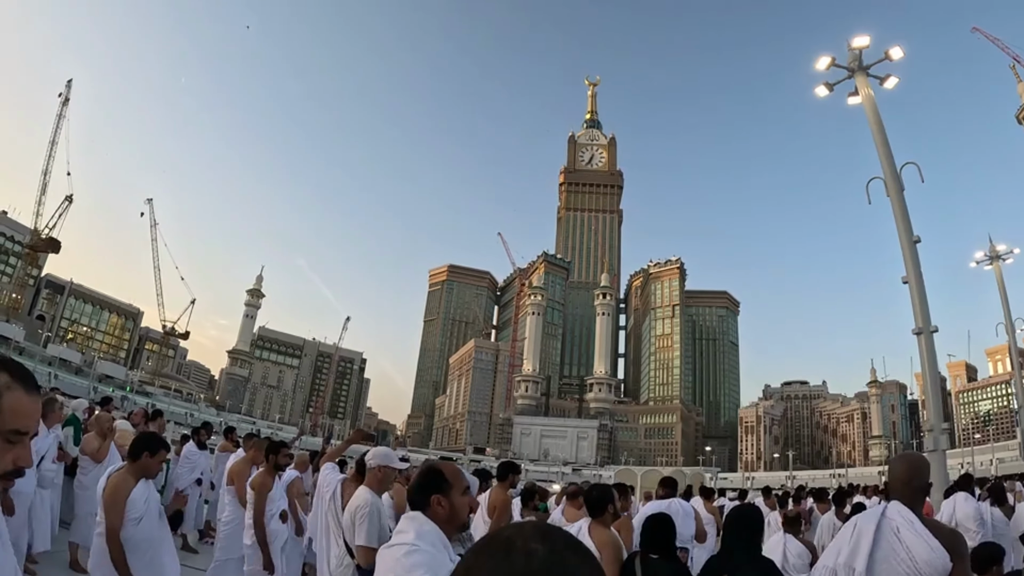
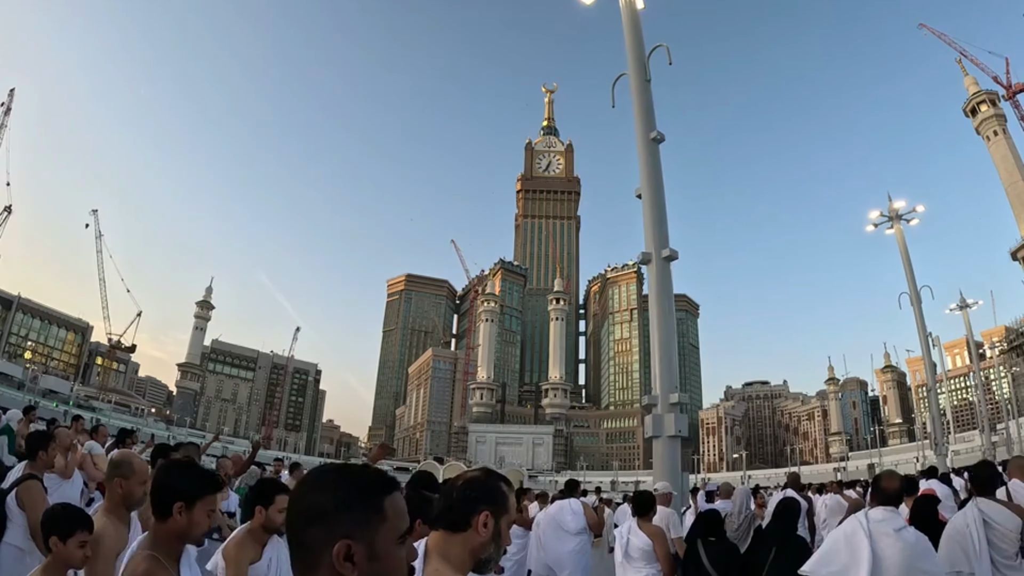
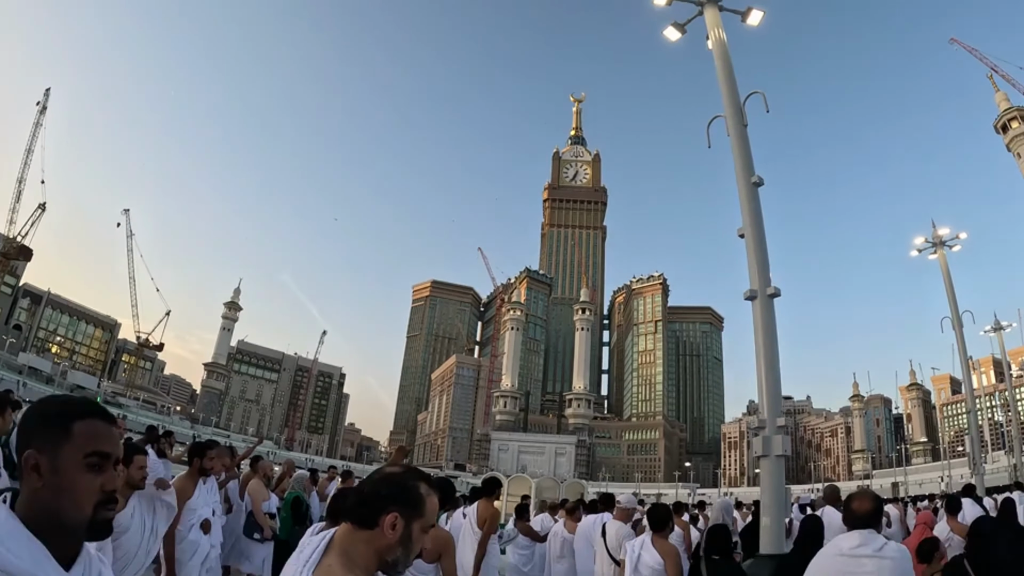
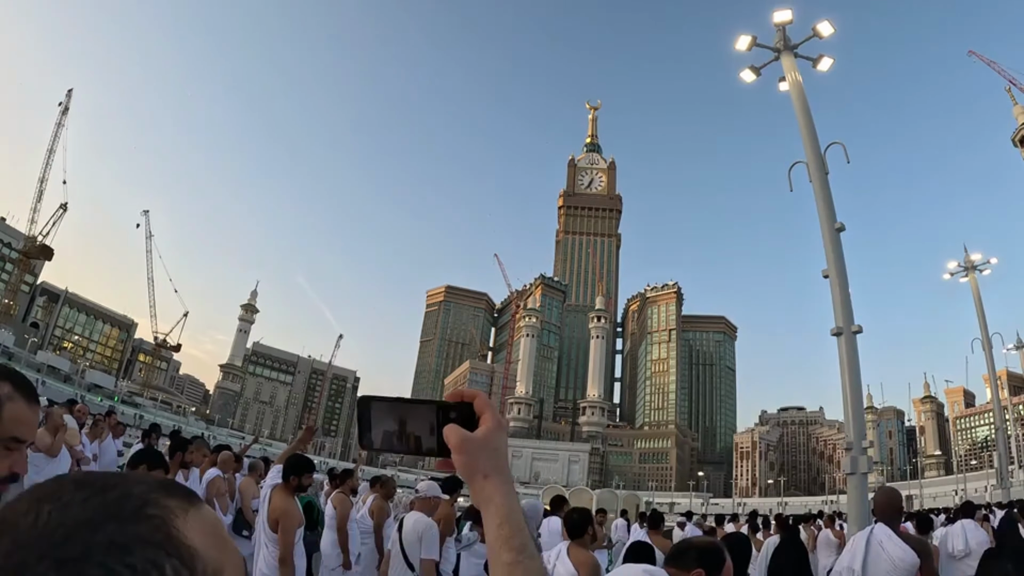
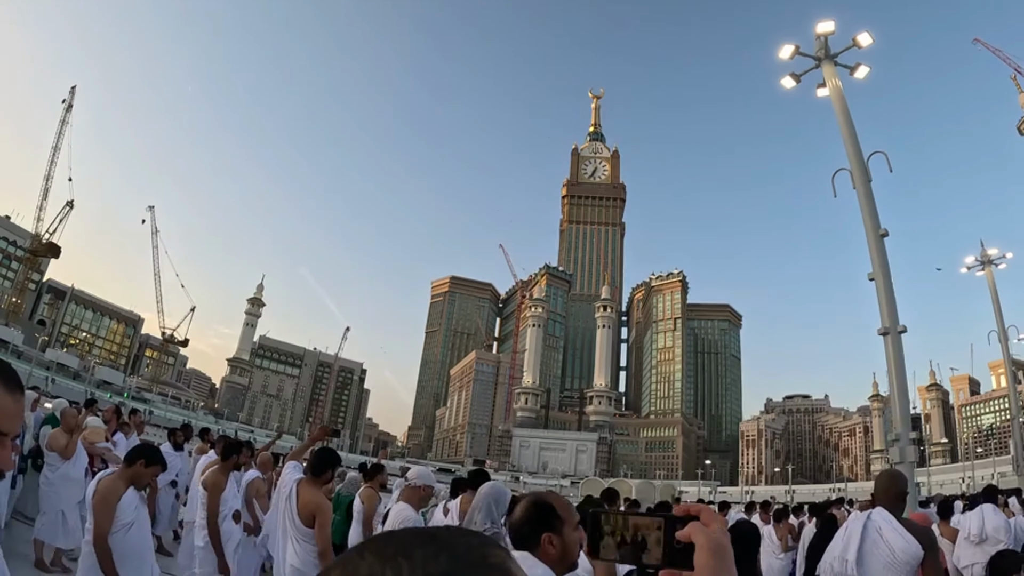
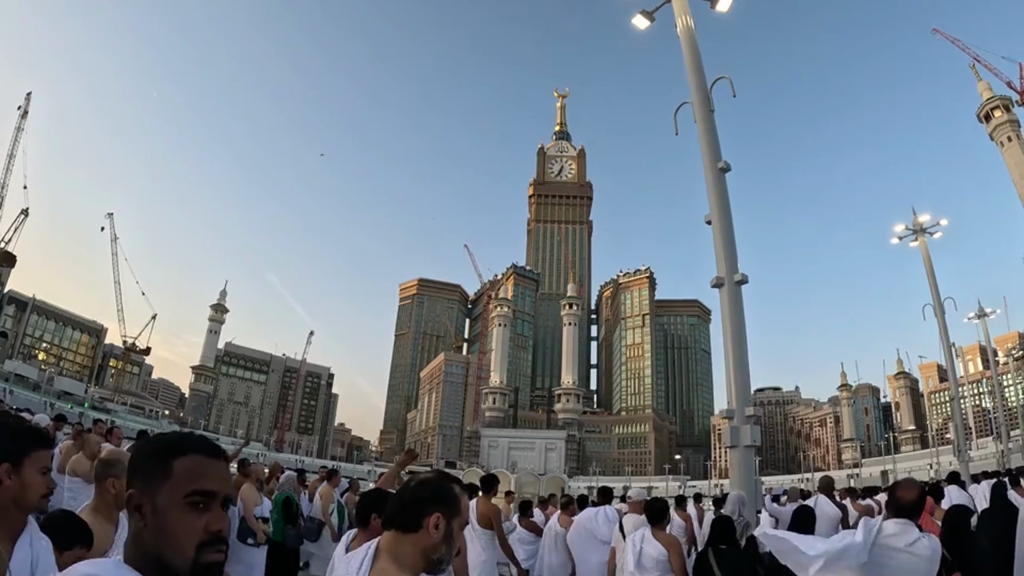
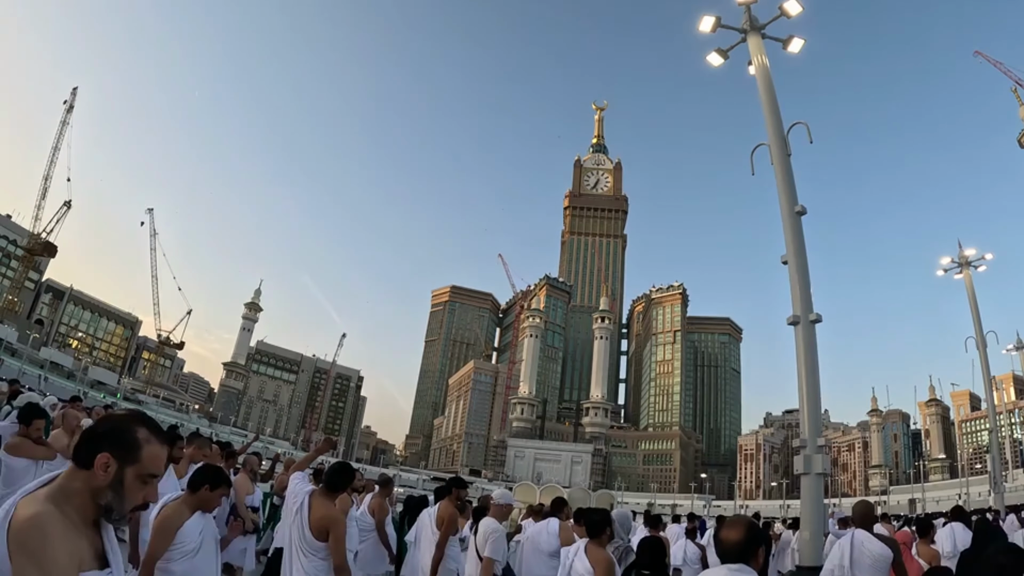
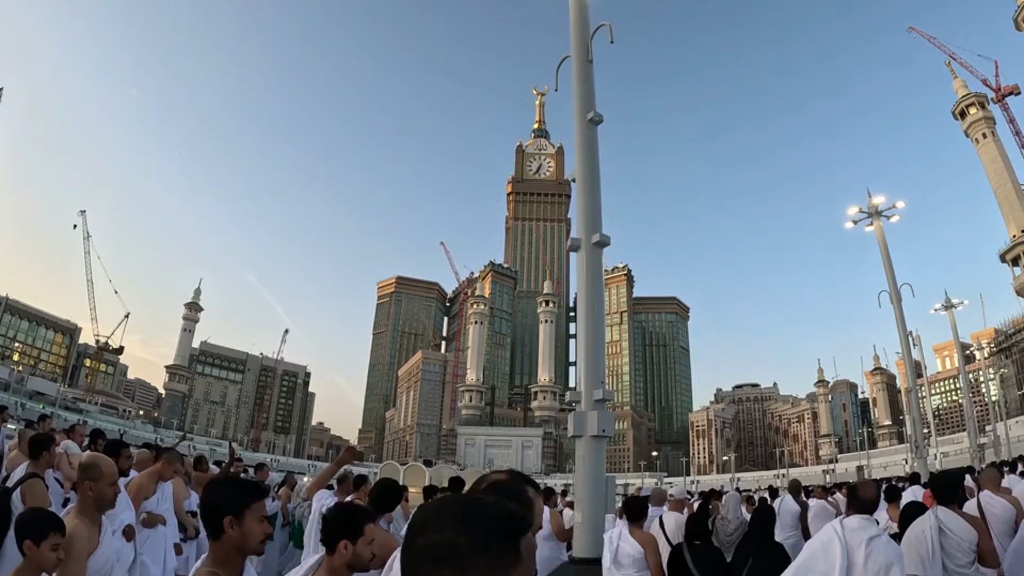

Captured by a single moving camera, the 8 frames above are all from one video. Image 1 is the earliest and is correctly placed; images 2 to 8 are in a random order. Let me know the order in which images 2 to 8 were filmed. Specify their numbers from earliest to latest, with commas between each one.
5, 4, 7, 3, 6, 2, 8
